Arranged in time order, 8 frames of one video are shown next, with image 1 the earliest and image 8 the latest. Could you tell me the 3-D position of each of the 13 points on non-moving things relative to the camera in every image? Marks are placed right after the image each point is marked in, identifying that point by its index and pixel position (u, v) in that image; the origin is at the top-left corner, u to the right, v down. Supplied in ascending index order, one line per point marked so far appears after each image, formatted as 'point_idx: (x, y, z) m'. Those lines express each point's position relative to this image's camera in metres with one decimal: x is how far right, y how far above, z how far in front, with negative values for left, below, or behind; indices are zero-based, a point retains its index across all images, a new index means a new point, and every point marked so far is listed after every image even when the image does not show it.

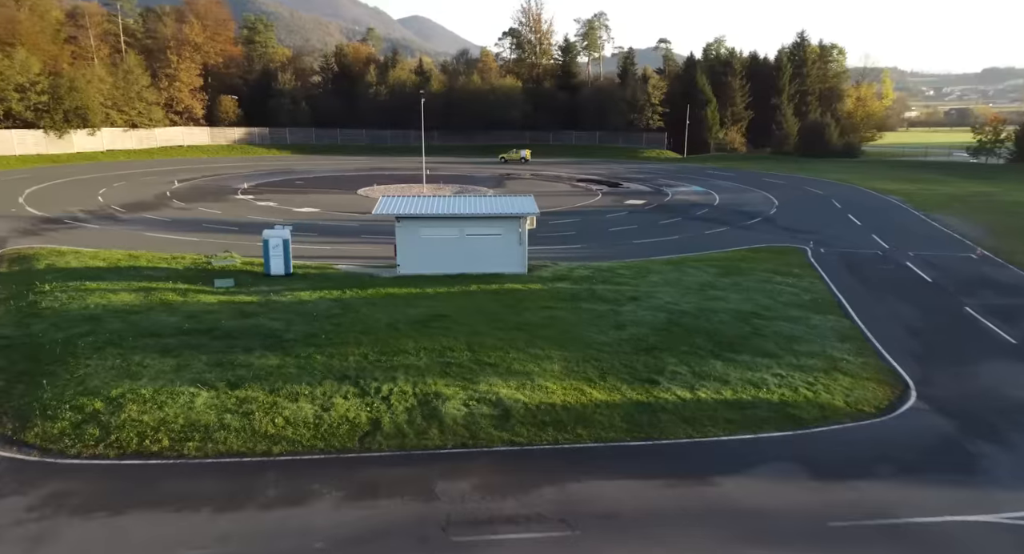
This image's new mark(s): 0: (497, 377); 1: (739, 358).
0: (-0.3, -2.2, +15.2) m
1: (+5.2, -1.9, +16.2) m
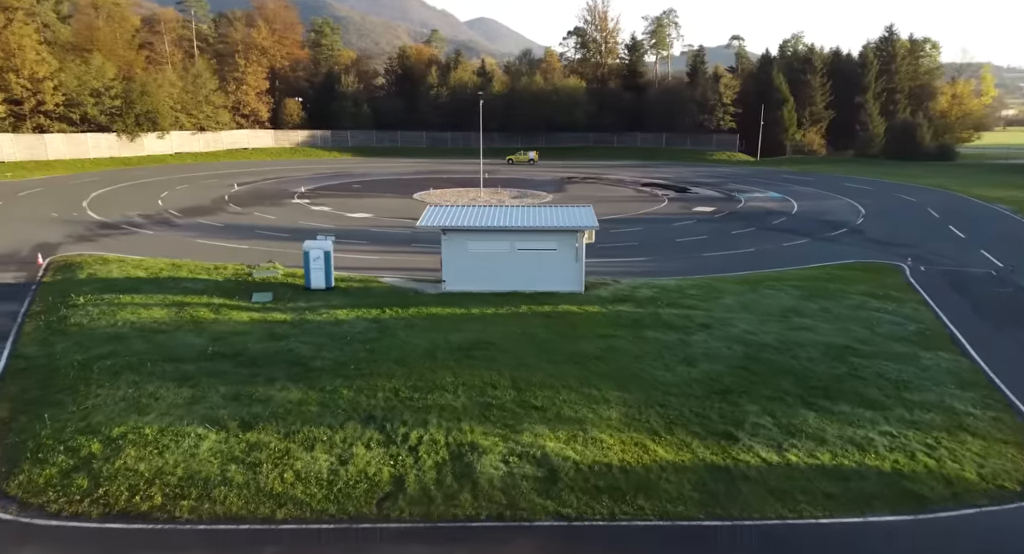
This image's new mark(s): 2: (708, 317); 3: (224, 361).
0: (+0.6, -2.7, +13.1) m
1: (+6.2, -2.5, +13.6) m
2: (+5.4, -1.1, +19.6) m
3: (-6.7, -2.0, +16.5) m
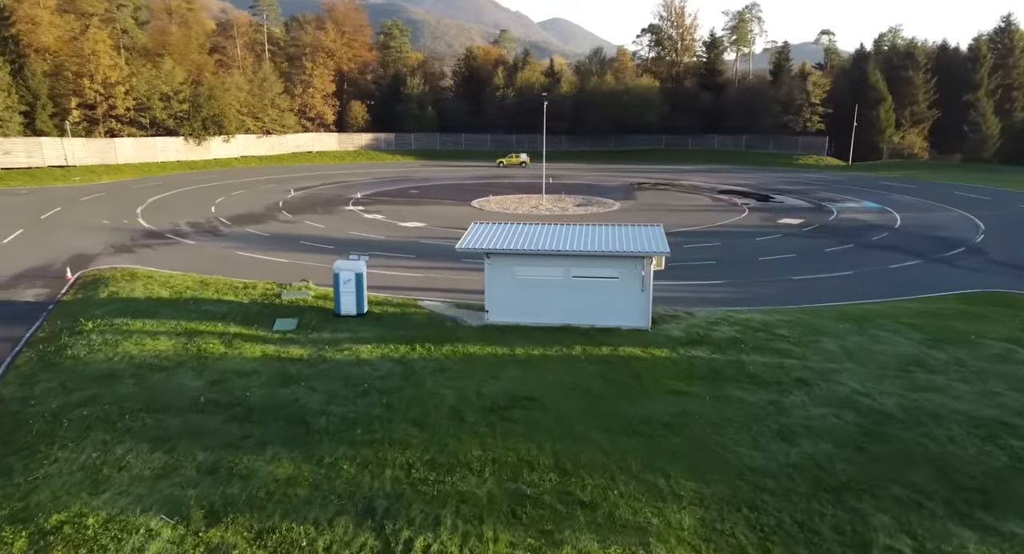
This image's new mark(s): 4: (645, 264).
0: (+1.1, -3.6, +9.8) m
1: (+6.7, -3.5, +9.7) m
2: (+6.6, -2.1, +15.8) m
3: (-5.8, -2.7, +13.9) m
4: (+3.6, +0.3, +18.9) m
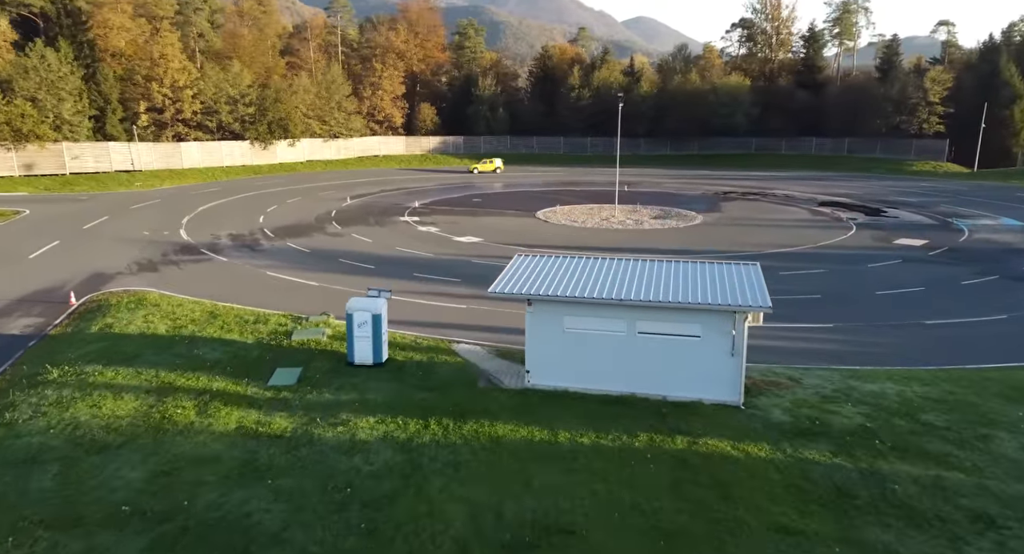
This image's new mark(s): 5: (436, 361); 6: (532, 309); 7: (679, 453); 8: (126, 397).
0: (+1.0, -4.7, +5.3) m
1: (+6.6, -4.7, +4.6) m
2: (+7.1, -3.3, +10.7) m
3: (-5.4, -3.7, +10.2) m
4: (+4.5, -0.9, +14.1) m
5: (-2.0, -2.2, +18.4) m
6: (+0.4, -0.7, +15.2) m
7: (+2.9, -3.0, +12.3) m
8: (-8.2, -2.5, +15.1) m
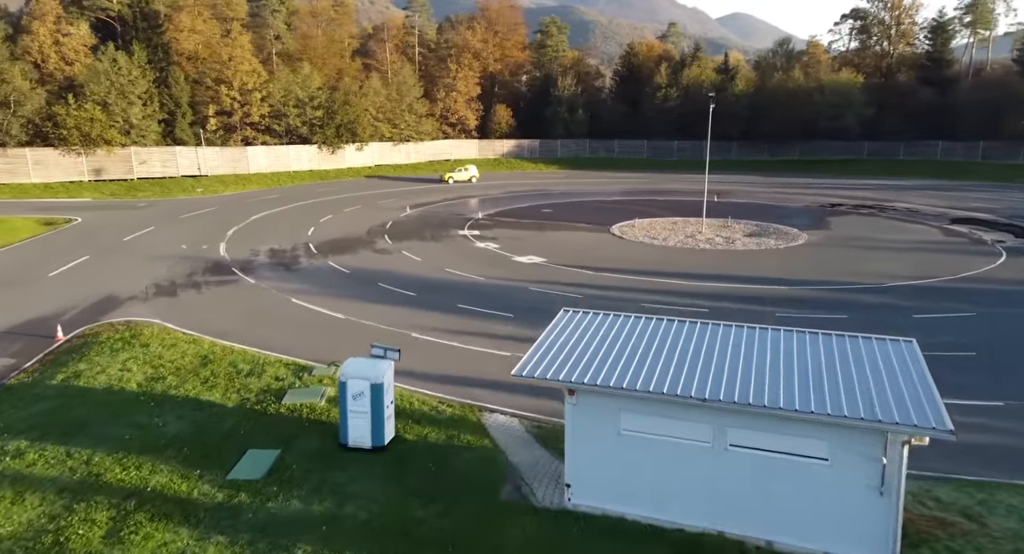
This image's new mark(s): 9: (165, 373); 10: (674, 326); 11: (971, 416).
0: (+0.2, -5.9, +0.6) m
1: (+5.7, -6.0, -0.7) m
2: (+7.0, -4.6, +5.2) m
3: (-5.5, -4.7, +6.2) m
4: (+4.8, -2.1, +8.9) m
5: (-1.1, -3.3, +14.0) m
6: (+0.9, -1.9, +10.5) m
7: (+3.0, -4.2, +7.3) m
8: (-7.7, -3.5, +11.4) m
9: (-8.4, -2.3, +17.2) m
10: (+2.9, -0.8, +12.5) m
11: (+9.9, -3.0, +15.1) m
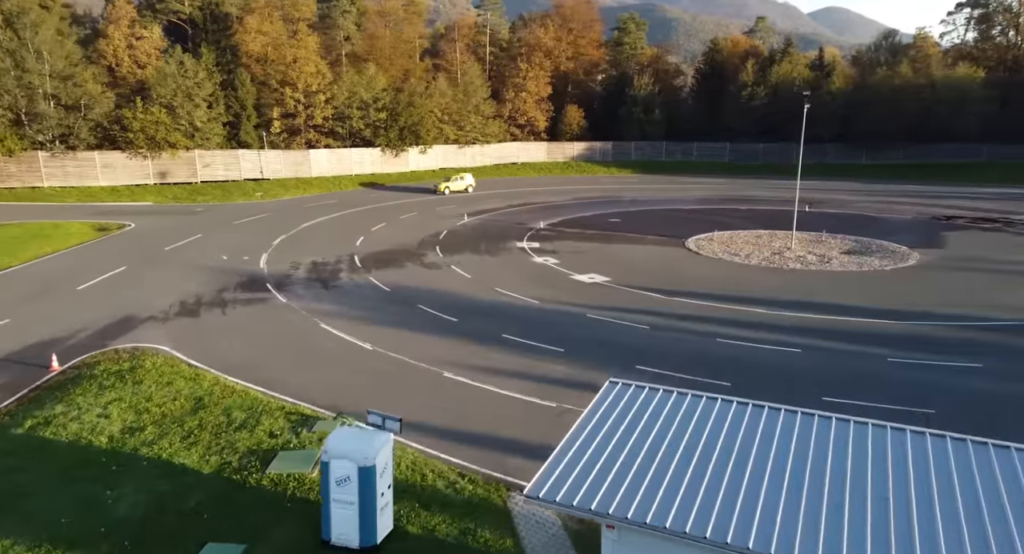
0: (-0.8, -6.7, -2.7) m
1: (+4.5, -6.9, -4.6) m
2: (+6.4, -5.6, +1.2) m
3: (-5.9, -5.4, +3.5) m
4: (+4.7, -3.0, +5.1) m
5: (-0.7, -4.1, +10.7) m
6: (+1.0, -2.7, +7.0) m
7: (+2.7, -5.1, +3.6) m
8: (-7.5, -4.2, +8.8) m
9: (-7.6, -3.0, +14.7) m
10: (+3.2, -1.7, +8.8) m
11: (+10.4, -4.0, +10.7) m
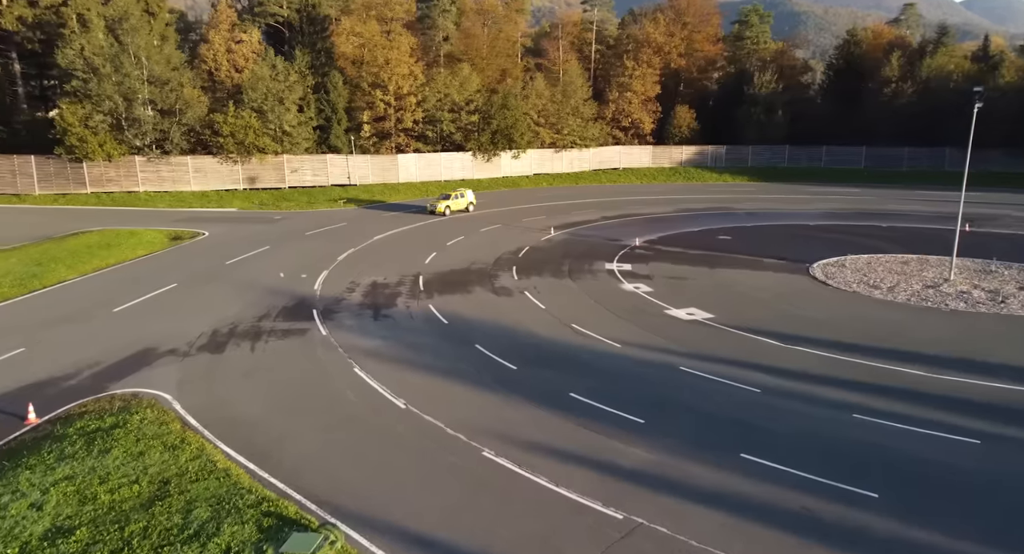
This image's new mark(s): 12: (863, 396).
0: (-2.9, -7.7, -6.8) m
1: (+2.0, -8.0, -9.5) m
2: (+4.8, -6.8, -4.1) m
3: (-7.0, -6.3, +0.1) m
4: (+3.8, -4.2, 0.0) m
5: (-0.7, -5.2, +6.4) m
6: (+0.4, -3.8, +2.5) m
7: (+1.5, -6.2, -1.1) m
8: (-7.8, -5.1, +5.6) m
9: (-6.9, -3.9, +11.4) m
10: (+2.9, -2.9, +4.0) m
11: (+10.3, -5.4, +4.8) m
12: (+8.9, -3.0, +17.9) m
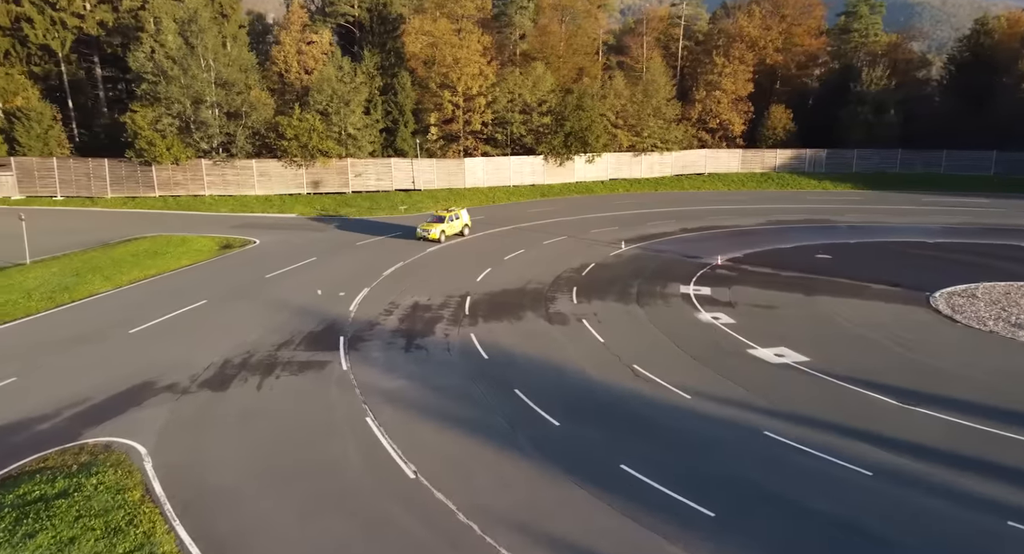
0: (-5.1, -8.4, -9.8) m
1: (-0.6, -8.8, -13.0) m
2: (+2.9, -7.7, -8.0) m
3: (-8.4, -6.9, -2.5) m
4: (+2.4, -5.1, -3.8) m
5: (-1.4, -6.0, +3.1) m
6: (-0.6, -4.6, -0.9) m
7: (0.0, -7.1, -4.6) m
8: (-8.4, -5.7, +3.1) m
9: (-6.9, -4.6, +8.7) m
10: (+2.0, -3.7, +0.2) m
11: (+9.4, -6.4, +0.1) m
12: (+9.6, -4.0, +13.4) m
